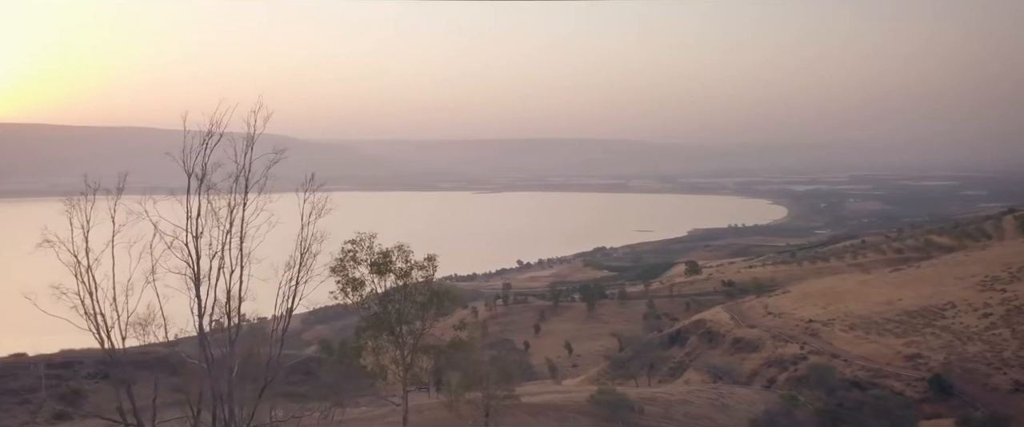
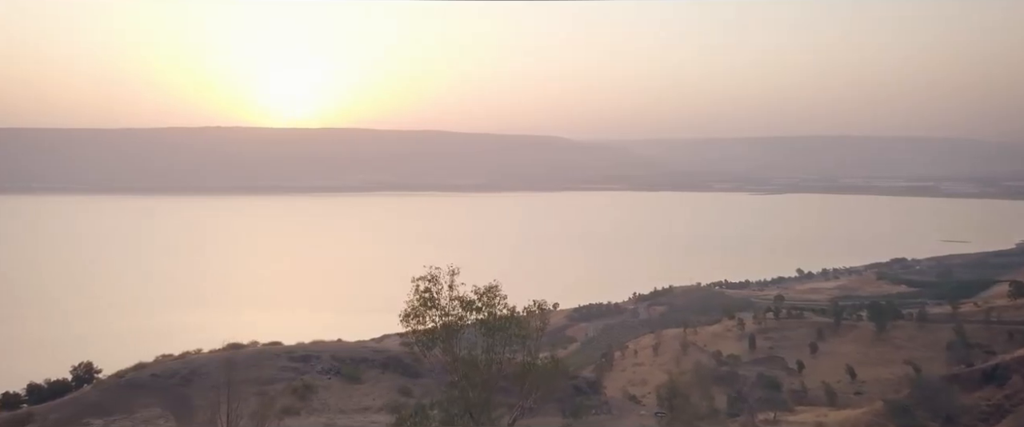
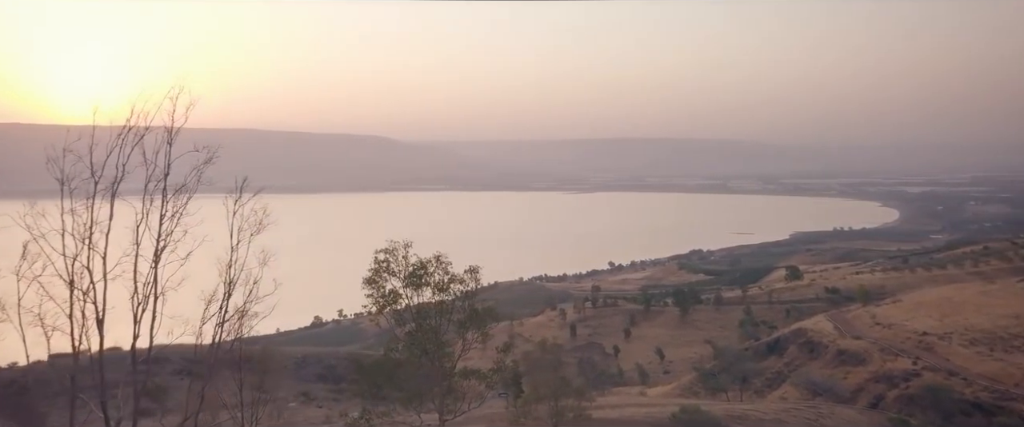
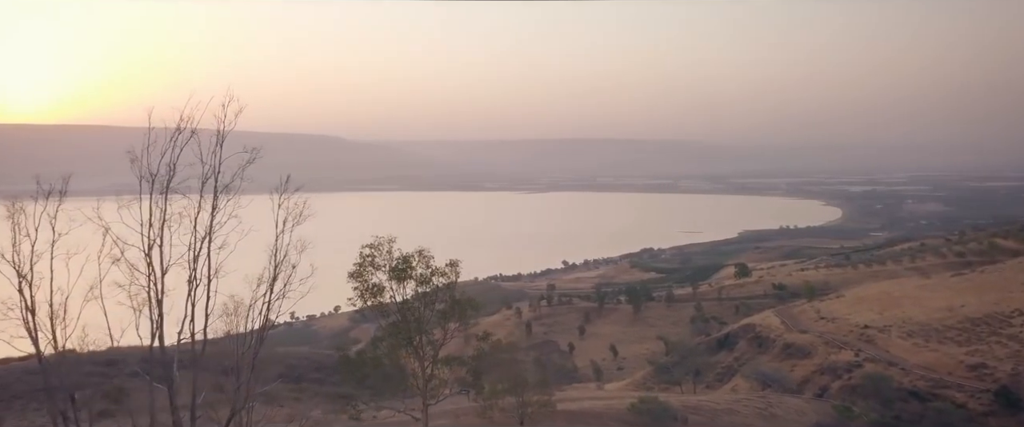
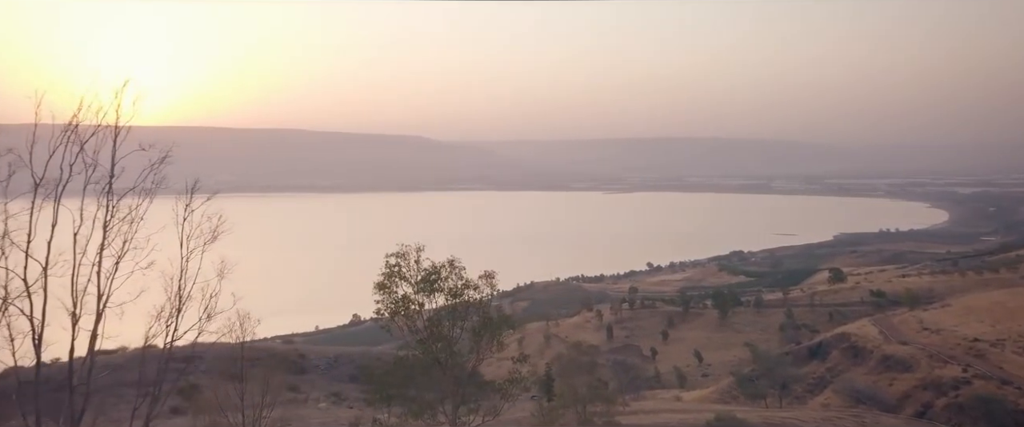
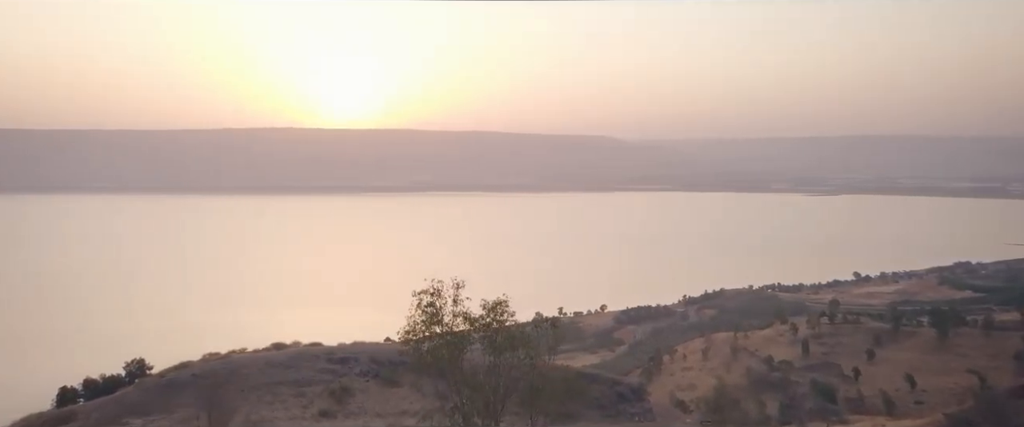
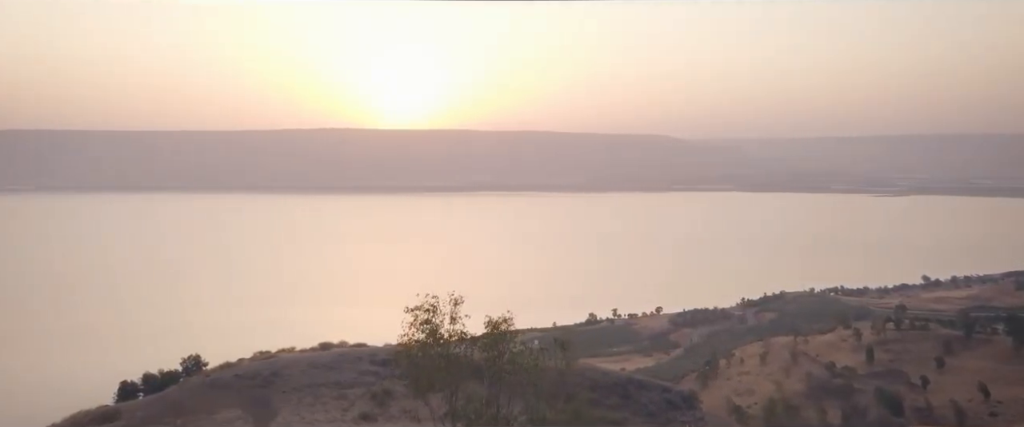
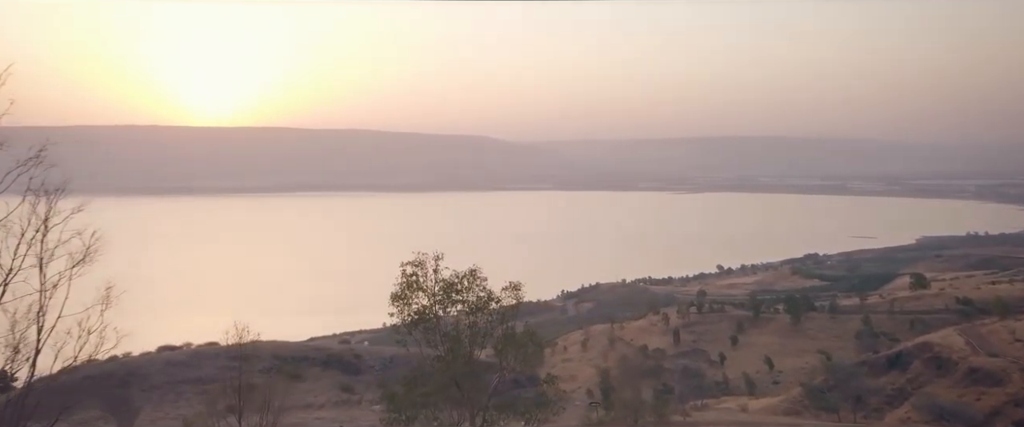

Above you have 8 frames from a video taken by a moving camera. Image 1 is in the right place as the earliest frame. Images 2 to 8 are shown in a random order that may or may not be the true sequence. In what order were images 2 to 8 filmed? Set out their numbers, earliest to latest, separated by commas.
4, 3, 5, 8, 2, 6, 7
